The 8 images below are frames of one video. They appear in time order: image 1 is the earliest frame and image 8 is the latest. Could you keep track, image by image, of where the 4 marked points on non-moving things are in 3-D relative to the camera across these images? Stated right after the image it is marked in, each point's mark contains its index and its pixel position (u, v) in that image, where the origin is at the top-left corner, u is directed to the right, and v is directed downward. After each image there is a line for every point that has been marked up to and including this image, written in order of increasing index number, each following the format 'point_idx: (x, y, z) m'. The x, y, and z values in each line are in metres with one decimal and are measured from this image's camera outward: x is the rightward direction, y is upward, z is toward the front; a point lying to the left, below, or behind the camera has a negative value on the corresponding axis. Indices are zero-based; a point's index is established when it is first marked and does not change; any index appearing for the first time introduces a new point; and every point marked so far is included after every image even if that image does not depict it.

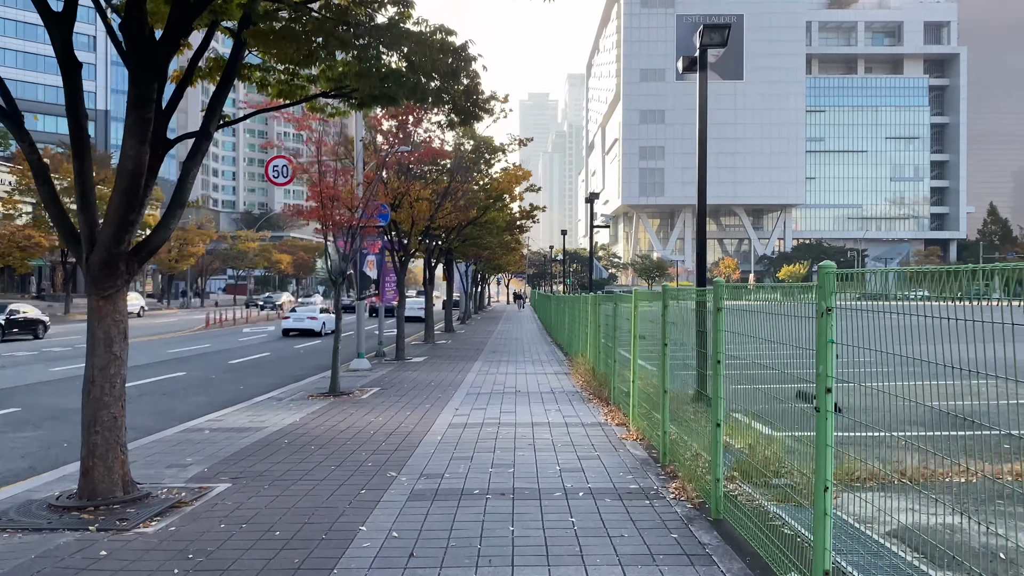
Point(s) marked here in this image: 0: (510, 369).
0: (-0.1, -1.7, +17.2) m
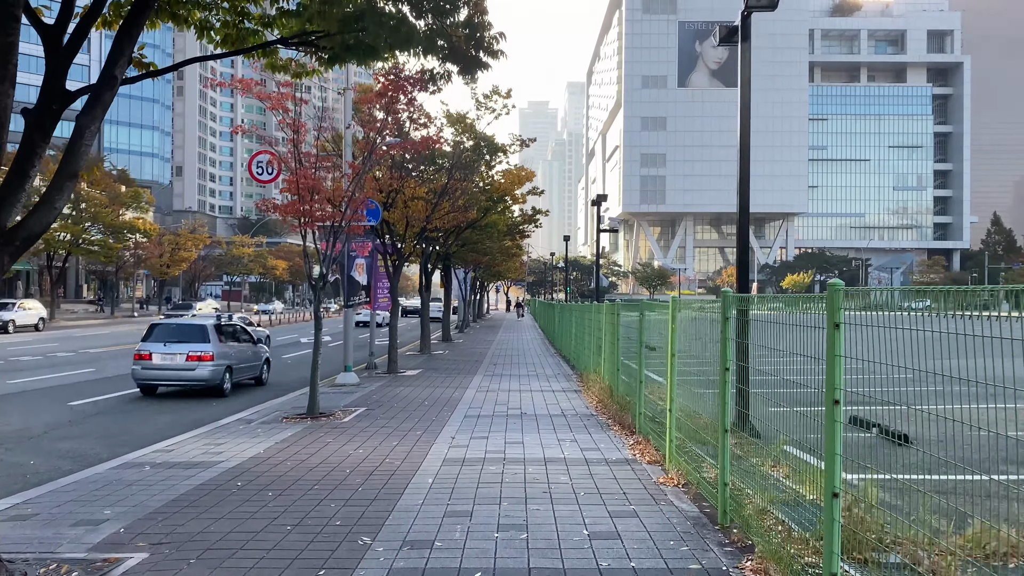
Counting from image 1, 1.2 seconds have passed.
0: (0.0, -1.9, +15.4) m
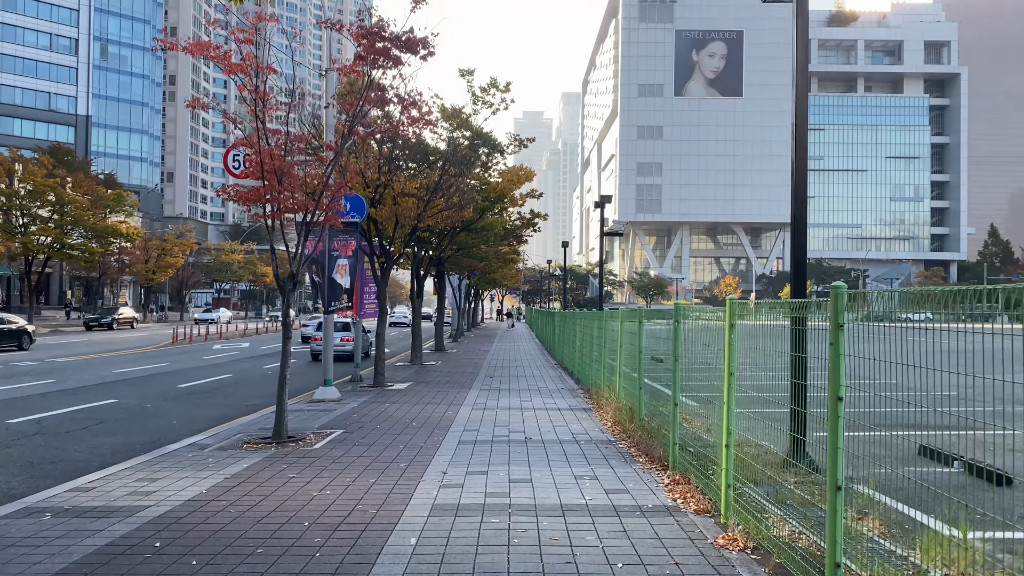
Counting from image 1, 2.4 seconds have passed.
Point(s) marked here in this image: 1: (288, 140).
0: (0.0, -1.9, +13.6) m
1: (-2.8, +1.9, +10.2) m
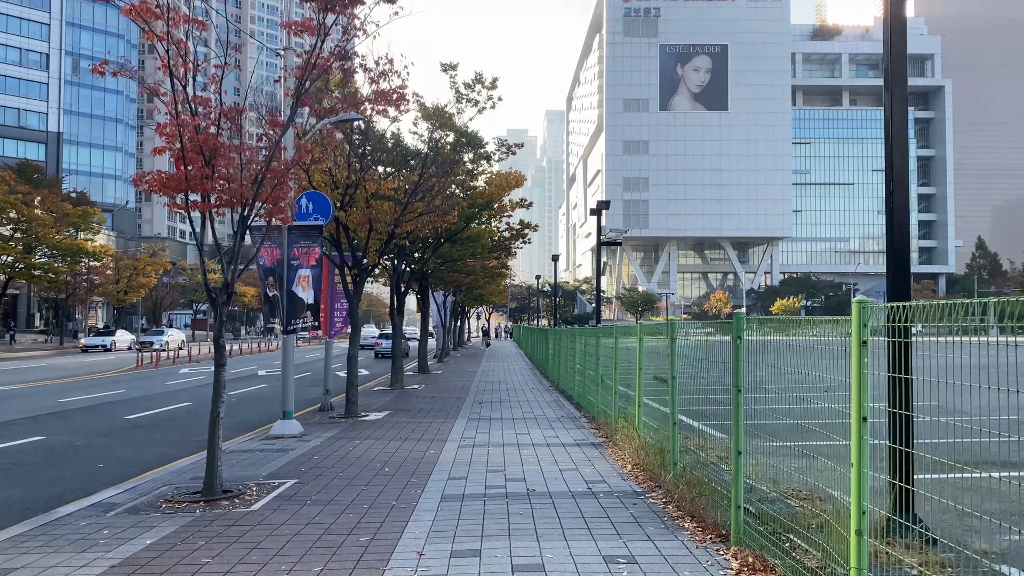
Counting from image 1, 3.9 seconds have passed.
0: (-0.1, -2.1, +11.5) m
1: (-2.9, +1.7, +8.0) m
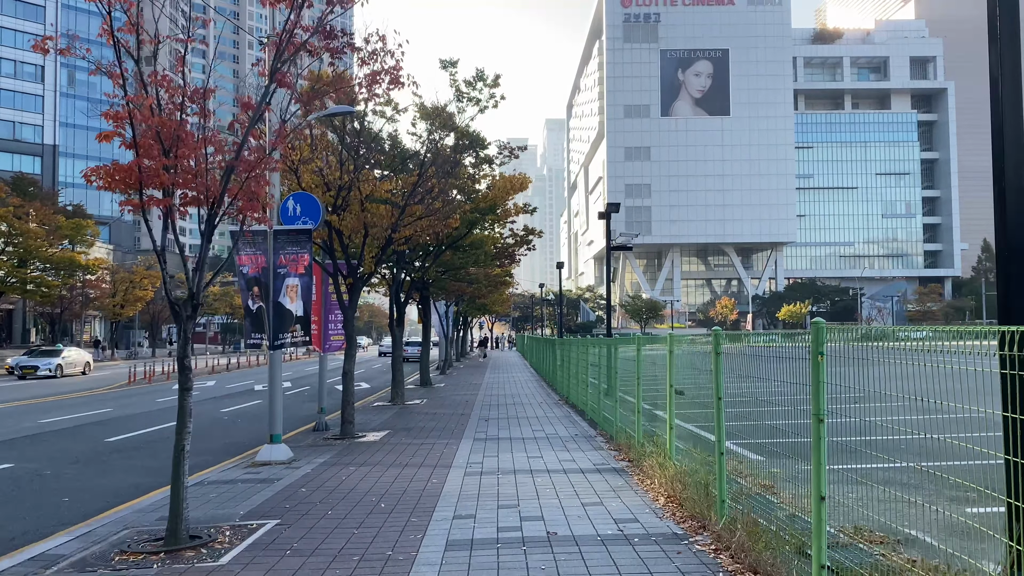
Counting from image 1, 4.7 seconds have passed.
0: (0.0, -2.2, +10.3) m
1: (-2.8, +1.6, +6.9) m
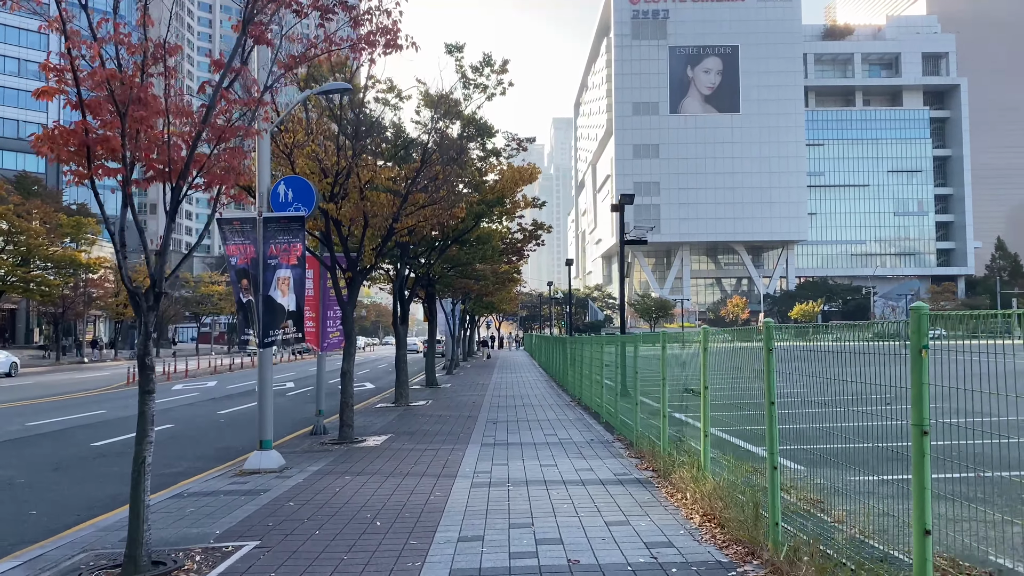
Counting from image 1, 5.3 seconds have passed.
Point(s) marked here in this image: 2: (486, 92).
0: (+0.2, -2.1, +9.4) m
1: (-2.7, +1.7, +6.0) m
2: (-0.6, +4.6, +19.1) m
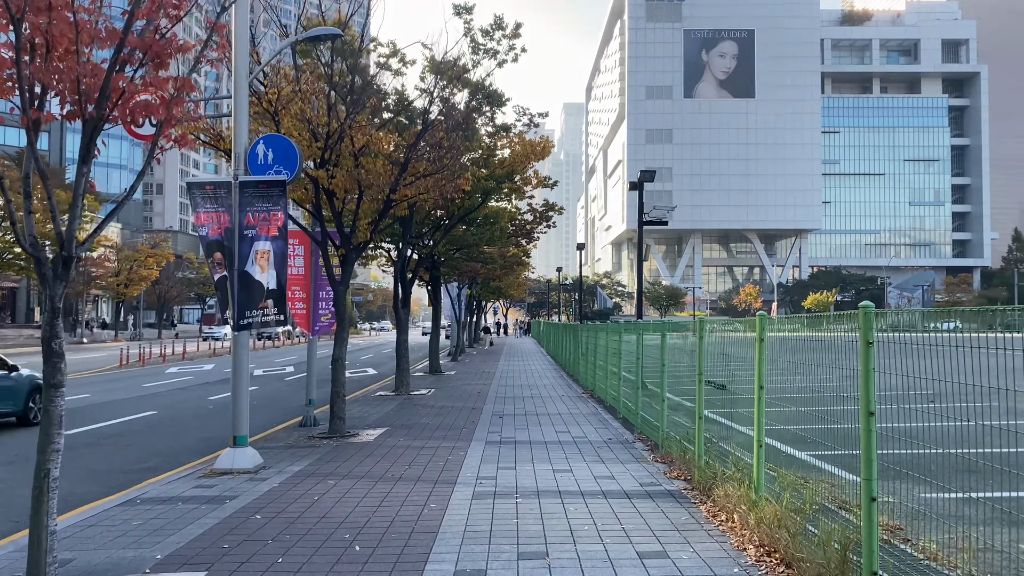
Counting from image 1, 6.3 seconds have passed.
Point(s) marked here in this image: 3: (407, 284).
0: (+0.3, -1.9, +8.1) m
1: (-2.6, +1.9, +4.7) m
2: (-0.3, +5.0, +17.7) m
3: (-2.5, +0.1, +19.6) m
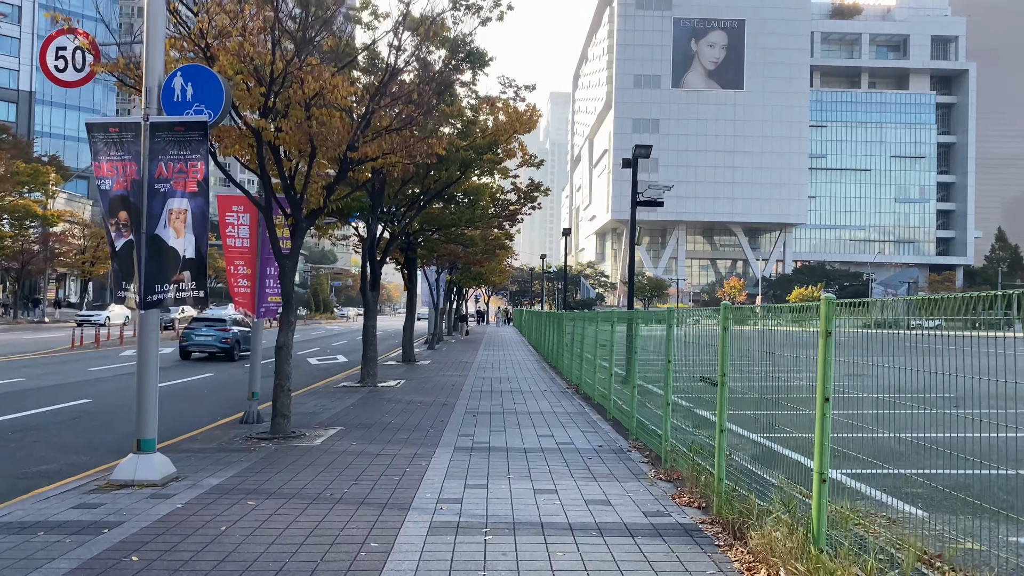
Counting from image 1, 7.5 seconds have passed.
0: (0.0, -1.7, +6.4) m
1: (-2.7, +2.1, +2.9) m
2: (-0.6, +5.3, +15.9) m
3: (-3.0, +0.5, +17.8) m
